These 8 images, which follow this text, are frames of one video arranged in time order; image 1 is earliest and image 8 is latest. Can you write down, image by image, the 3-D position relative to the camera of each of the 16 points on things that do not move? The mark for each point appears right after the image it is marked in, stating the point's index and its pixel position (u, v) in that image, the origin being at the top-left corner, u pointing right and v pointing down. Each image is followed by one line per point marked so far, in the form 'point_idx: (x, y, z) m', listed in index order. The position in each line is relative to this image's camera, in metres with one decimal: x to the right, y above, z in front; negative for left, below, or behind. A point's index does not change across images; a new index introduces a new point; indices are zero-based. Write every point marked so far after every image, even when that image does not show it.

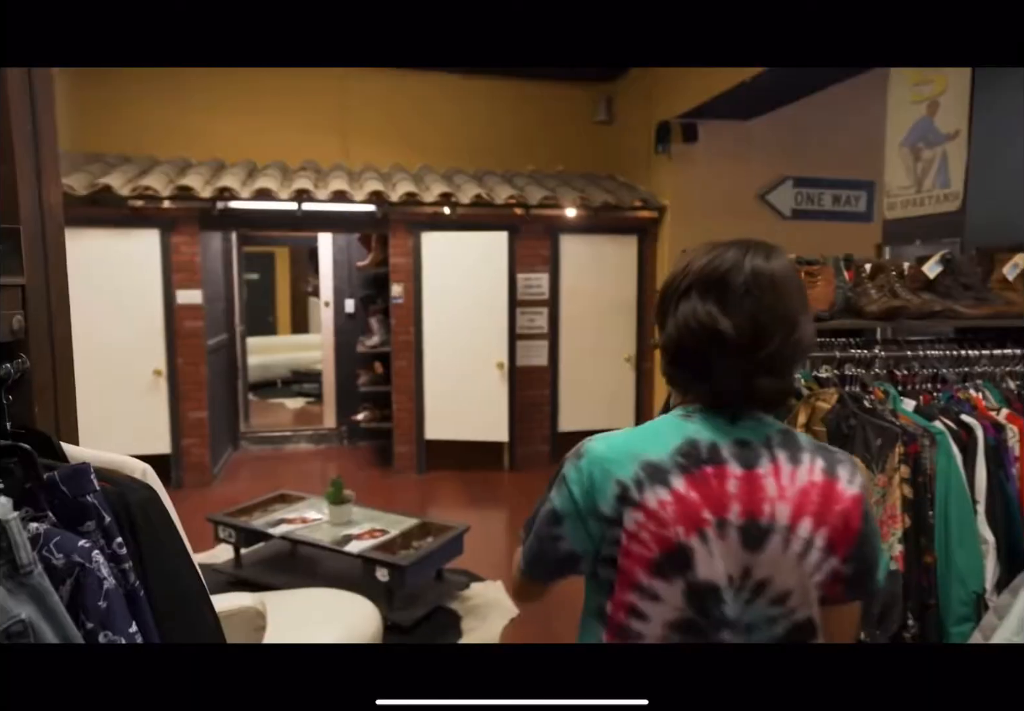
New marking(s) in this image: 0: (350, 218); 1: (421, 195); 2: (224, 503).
0: (-1.2, +1.1, +5.5) m
1: (-0.7, +1.2, +5.3) m
2: (-2.1, -1.1, +5.1) m
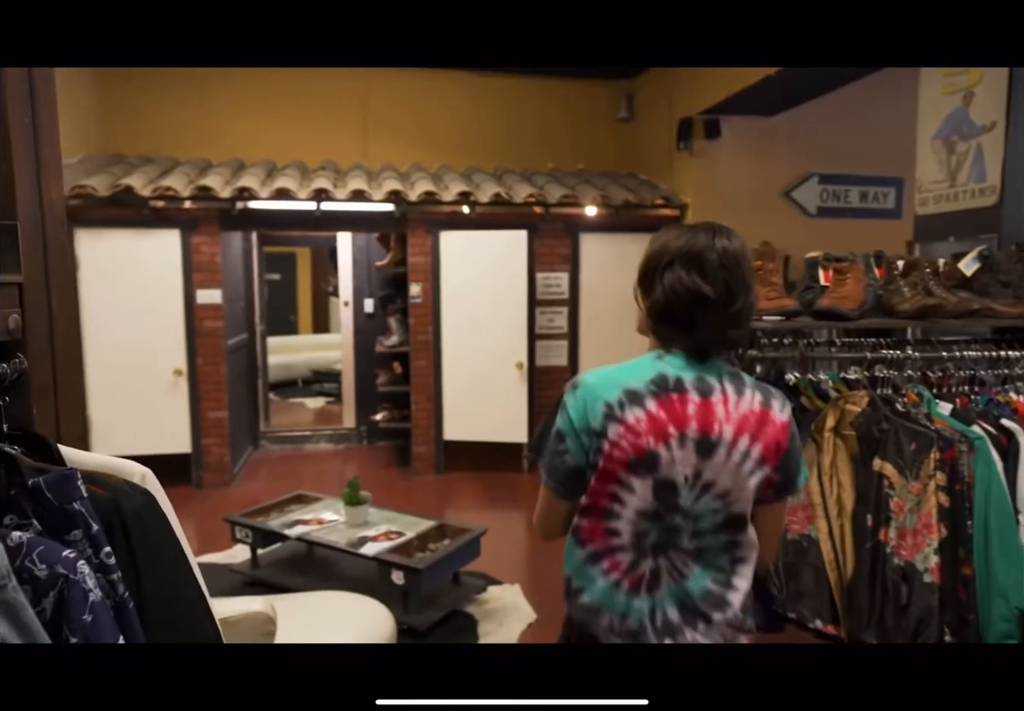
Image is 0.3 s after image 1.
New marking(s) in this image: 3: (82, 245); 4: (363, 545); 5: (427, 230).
0: (-1.1, +1.1, +5.4) m
1: (-0.5, +1.2, +5.3) m
2: (-1.9, -1.1, +5.1) m
3: (-3.0, +0.8, +4.9) m
4: (-0.7, -0.8, +3.2) m
5: (-0.7, +1.0, +5.5) m
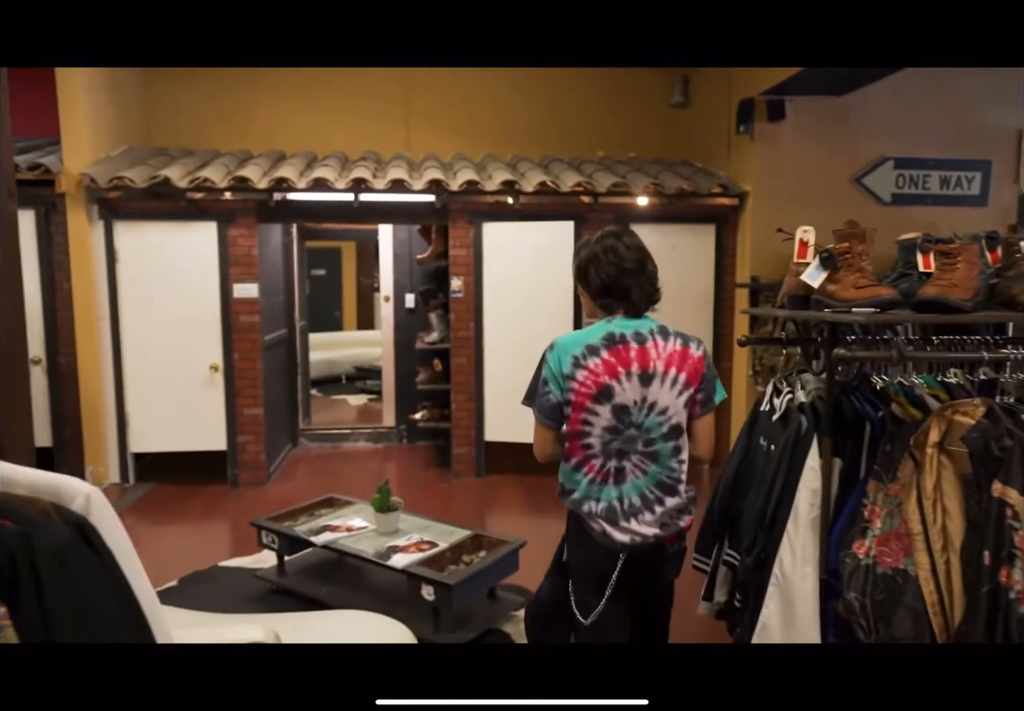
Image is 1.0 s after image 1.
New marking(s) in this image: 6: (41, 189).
0: (-0.8, +1.1, +5.2) m
1: (-0.2, +1.2, +5.0) m
2: (-1.6, -1.0, +5.0) m
3: (-2.7, +0.8, +4.9) m
4: (-0.5, -0.8, +2.9) m
5: (-0.3, +1.0, +5.2) m
6: (-3.1, +1.1, +4.7) m
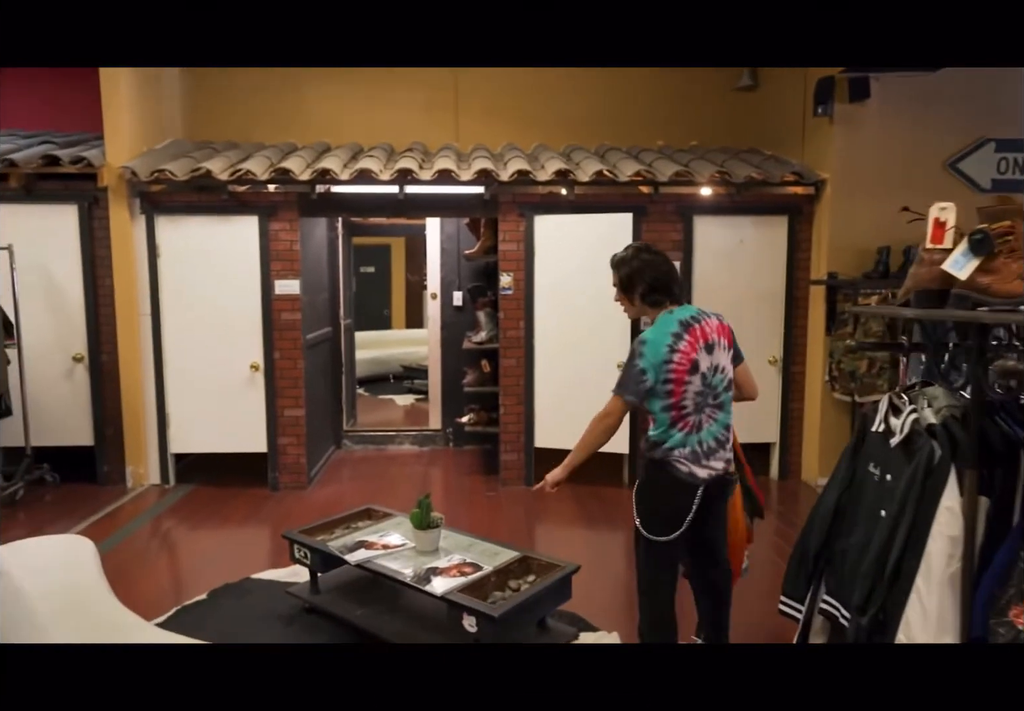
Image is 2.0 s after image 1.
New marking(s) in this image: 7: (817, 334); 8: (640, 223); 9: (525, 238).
0: (-0.4, +1.1, +5.0) m
1: (+0.1, +1.2, +4.7) m
2: (-1.3, -1.0, +4.7) m
3: (-2.3, +0.8, +4.7) m
4: (-0.3, -0.8, +2.7) m
5: (+0.1, +1.0, +4.9) m
6: (-2.8, +1.1, +4.6) m
7: (+2.1, +0.2, +4.9) m
8: (+0.9, +0.9, +4.9) m
9: (+0.1, +0.8, +4.9) m
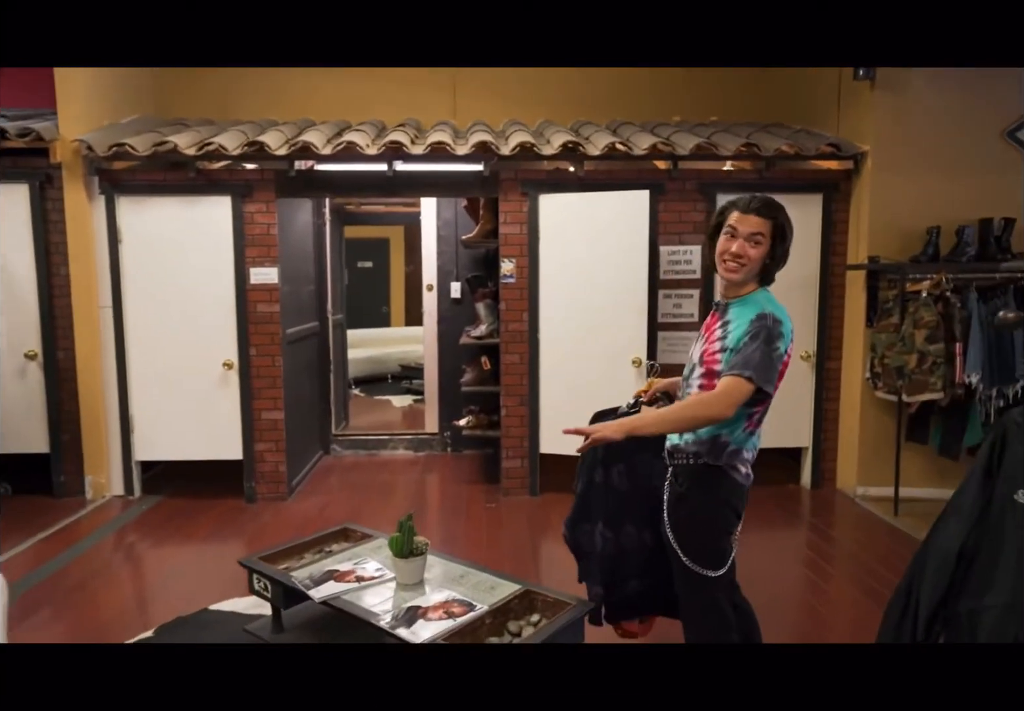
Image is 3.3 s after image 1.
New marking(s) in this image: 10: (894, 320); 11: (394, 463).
0: (-0.4, +1.1, +4.5) m
1: (+0.2, +1.3, +4.2) m
2: (-1.3, -1.0, +4.3) m
3: (-2.3, +0.8, +4.2) m
4: (-0.3, -0.8, +2.2) m
5: (+0.1, +1.0, +4.4) m
6: (-2.8, +1.1, +4.1) m
7: (+2.1, +0.2, +4.4) m
8: (+0.9, +1.0, +4.4) m
9: (+0.1, +0.8, +4.4) m
10: (+2.2, +0.2, +4.0) m
11: (-0.9, -0.8, +5.4) m
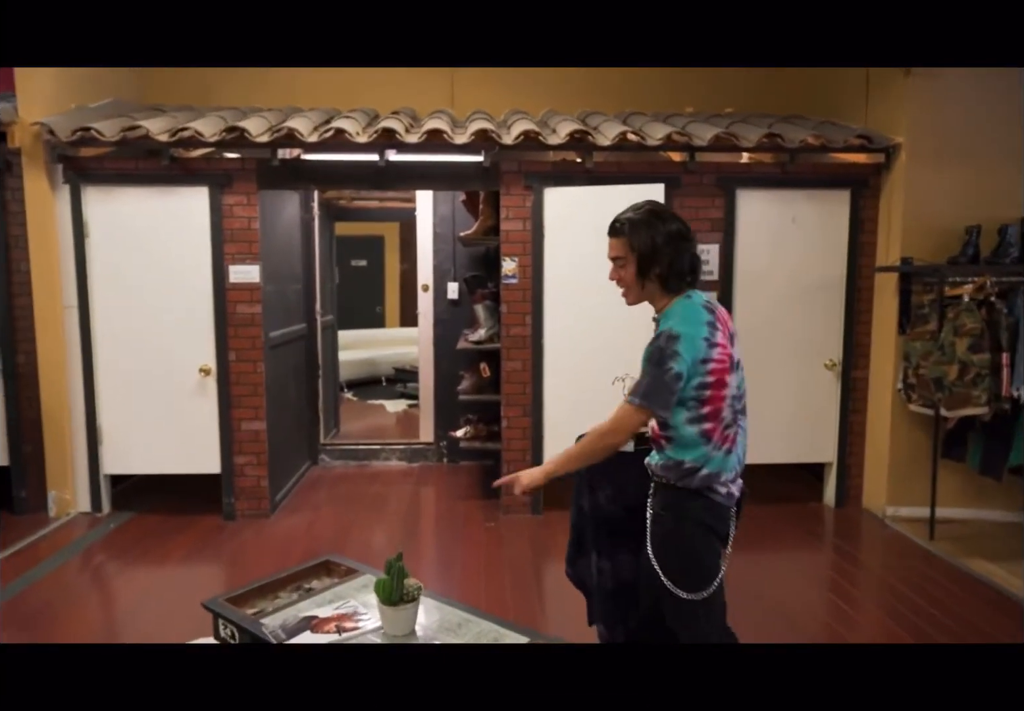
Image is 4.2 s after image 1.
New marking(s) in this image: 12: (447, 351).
0: (-0.3, +1.1, +4.1) m
1: (+0.2, +1.2, +3.9) m
2: (-1.3, -1.0, +3.9) m
3: (-2.3, +0.8, +3.9) m
4: (-0.3, -0.8, +1.8) m
5: (+0.1, +1.0, +4.1) m
6: (-2.8, +1.1, +3.8) m
7: (+2.1, +0.2, +4.0) m
8: (+0.9, +0.9, +4.1) m
9: (+0.1, +0.8, +4.1) m
10: (+2.2, +0.2, +3.7) m
11: (-0.9, -0.9, +5.1) m
12: (-0.5, 0.0, +5.3) m
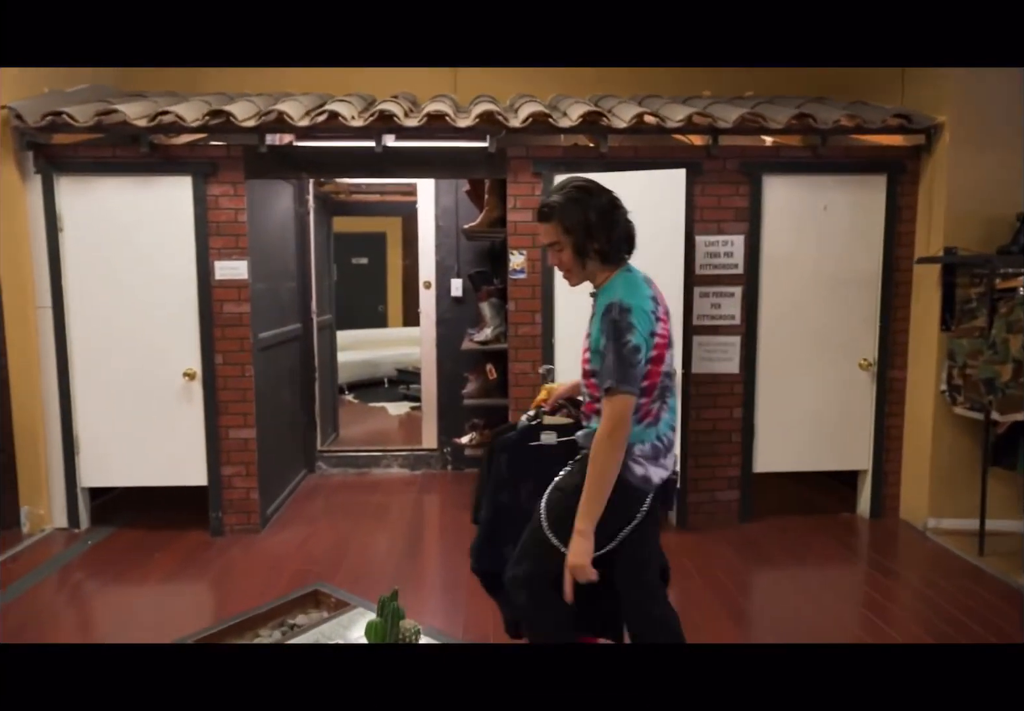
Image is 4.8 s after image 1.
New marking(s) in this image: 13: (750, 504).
0: (-0.3, +1.1, +3.8) m
1: (+0.2, +1.2, +3.6) m
2: (-1.2, -1.0, +3.6) m
3: (-2.3, +0.8, +3.6) m
4: (-0.3, -0.9, +1.5) m
5: (+0.1, +1.0, +3.8) m
6: (-2.7, +1.1, +3.5) m
7: (+2.2, +0.2, +3.7) m
8: (+1.0, +0.9, +3.7) m
9: (+0.2, +0.8, +3.8) m
10: (+2.2, +0.2, +3.4) m
11: (-0.8, -0.9, +4.8) m
12: (-0.4, 0.0, +5.0) m
13: (+1.3, -0.8, +4.0) m
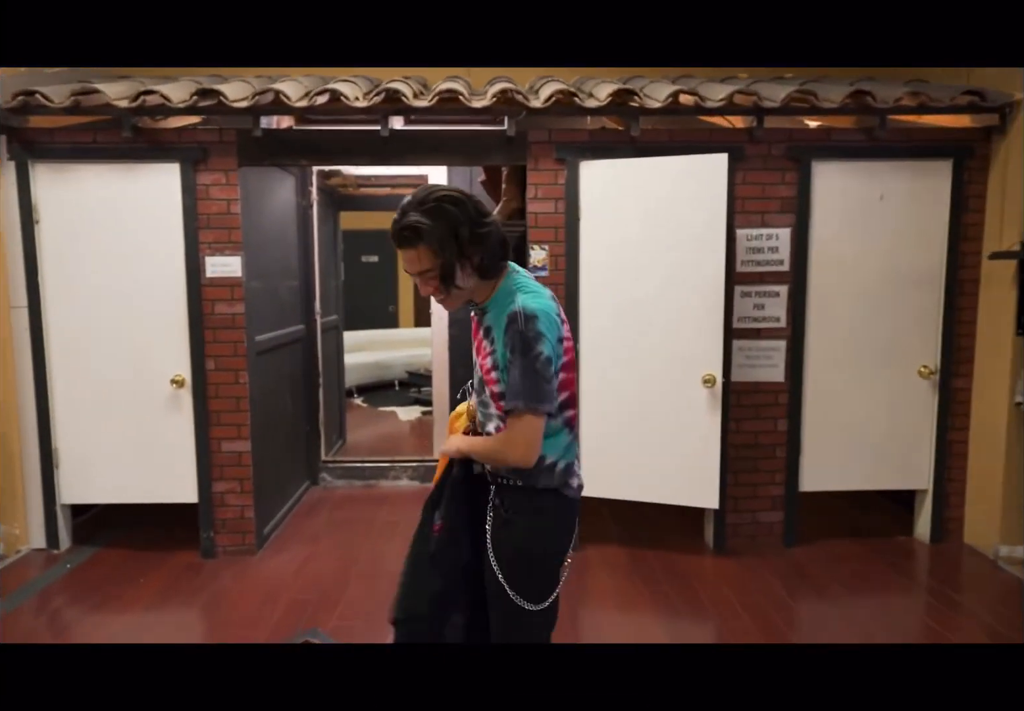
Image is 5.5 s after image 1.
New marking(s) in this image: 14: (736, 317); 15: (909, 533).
0: (-0.2, +1.0, +3.5) m
1: (+0.3, +1.2, +3.2) m
2: (-1.1, -1.1, +3.3) m
3: (-2.2, +0.8, +3.3) m
4: (-0.2, -0.9, +1.2) m
5: (+0.2, +1.0, +3.4) m
6: (-2.6, +1.1, +3.2) m
7: (+2.3, +0.1, +3.3) m
8: (+1.1, +0.9, +3.4) m
9: (+0.3, +0.8, +3.4) m
10: (+2.3, +0.1, +3.0) m
11: (-0.7, -0.9, +4.4) m
12: (-0.3, 0.0, +4.7) m
13: (+1.4, -0.9, +3.6) m
14: (+1.1, +0.2, +3.5) m
15: (+2.1, -0.9, +3.7) m
